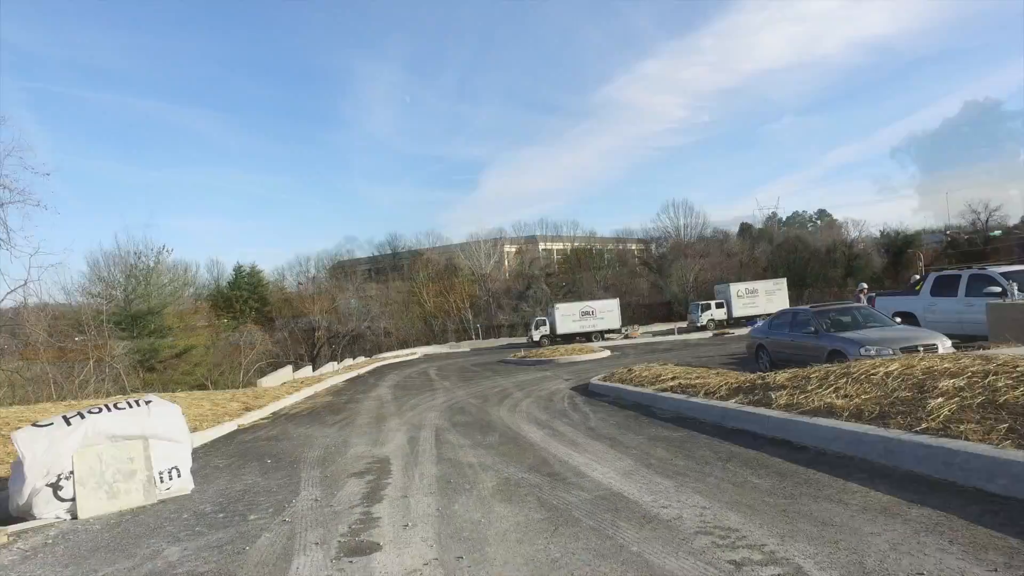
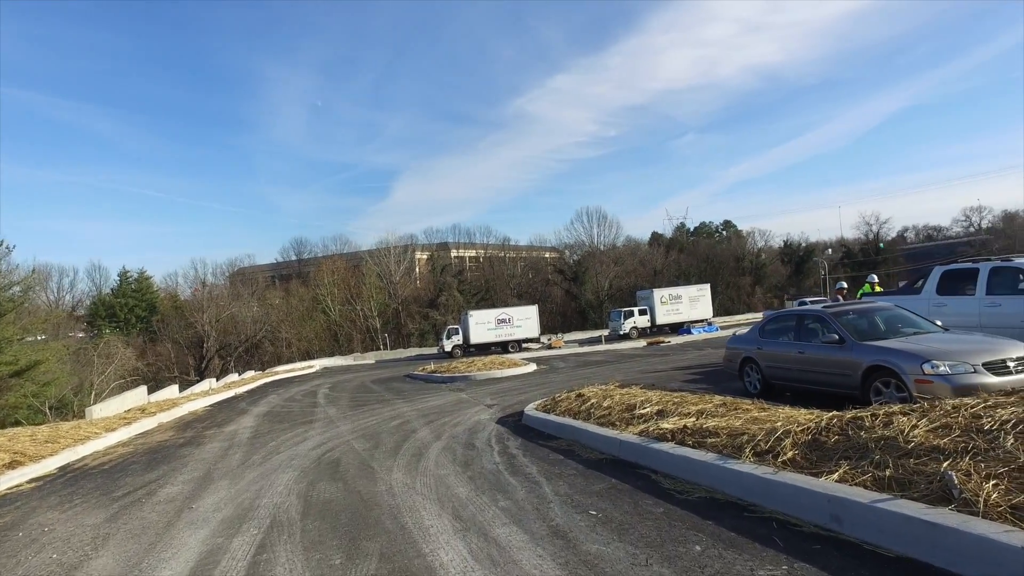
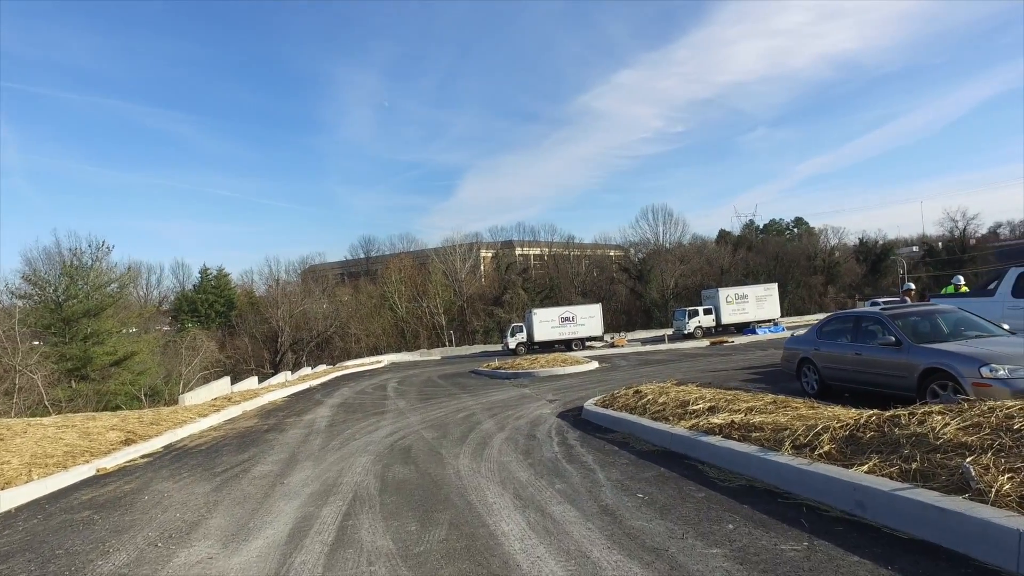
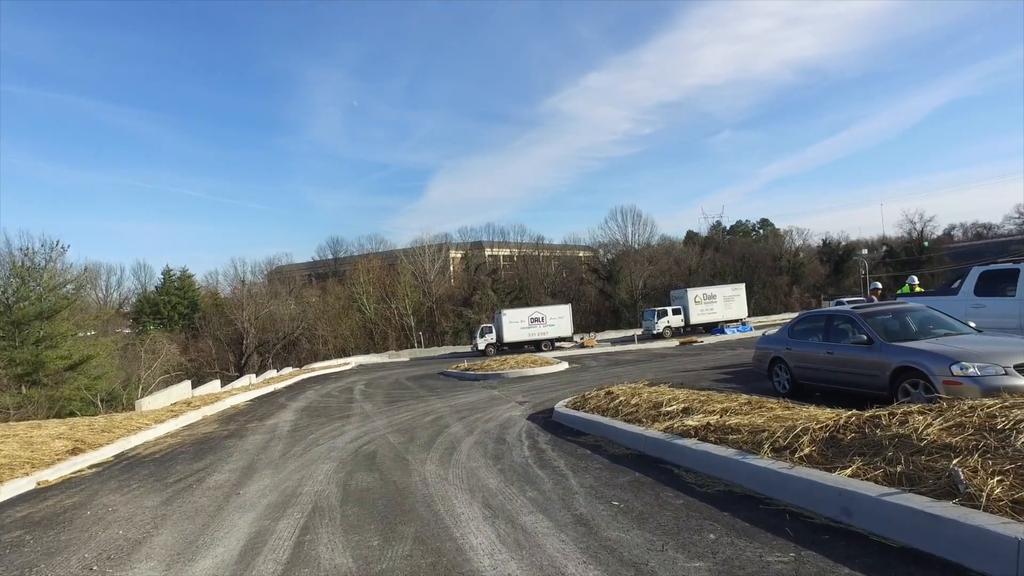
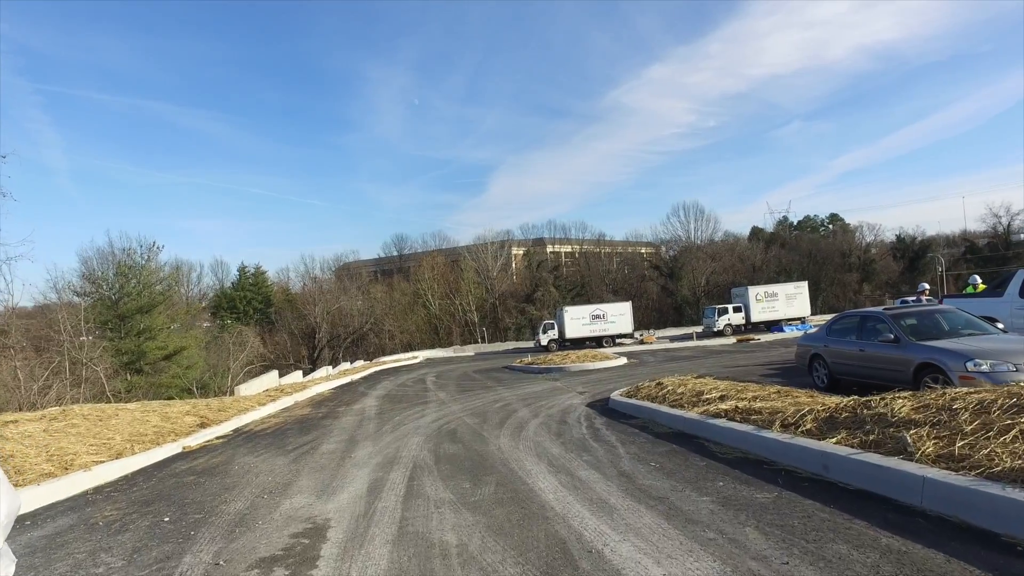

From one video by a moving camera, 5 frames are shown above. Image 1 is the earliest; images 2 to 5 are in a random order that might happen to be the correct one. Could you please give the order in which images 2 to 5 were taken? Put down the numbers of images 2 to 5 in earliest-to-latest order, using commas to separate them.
5, 3, 4, 2
